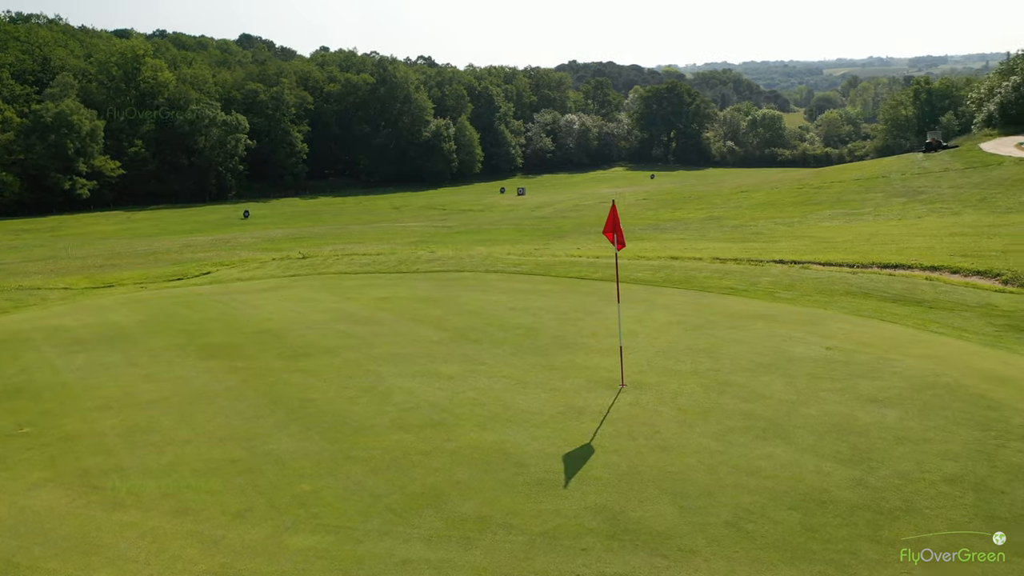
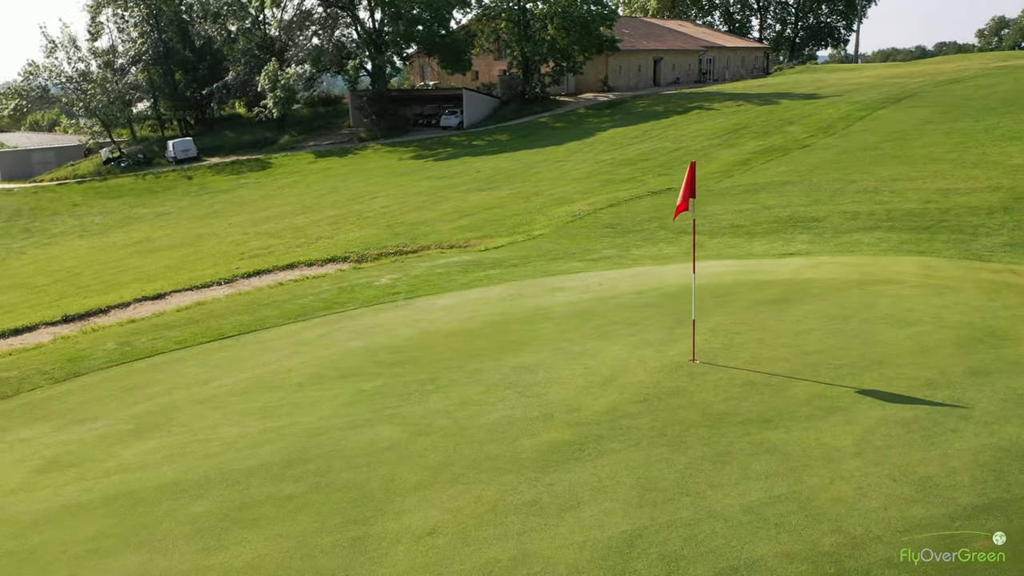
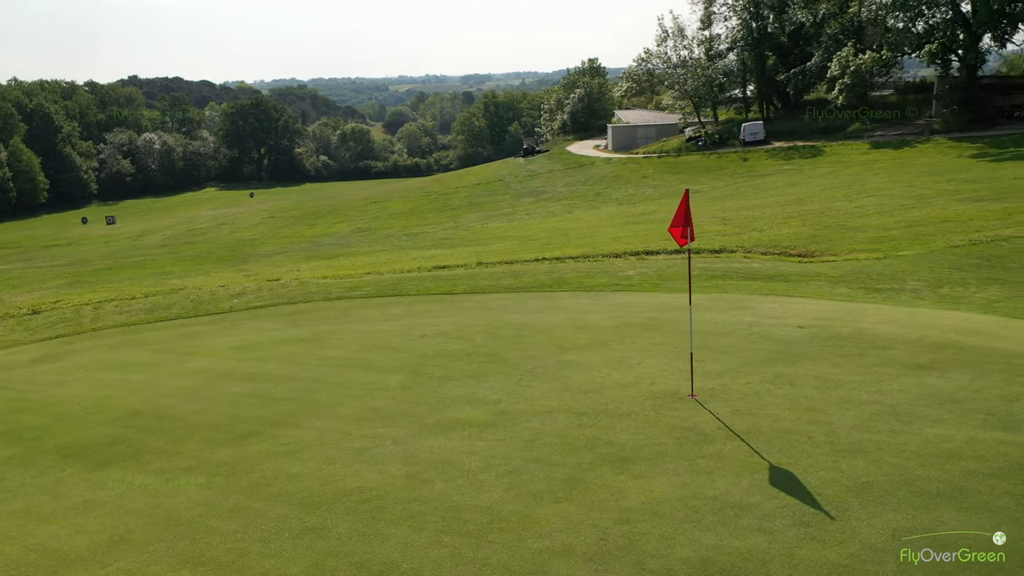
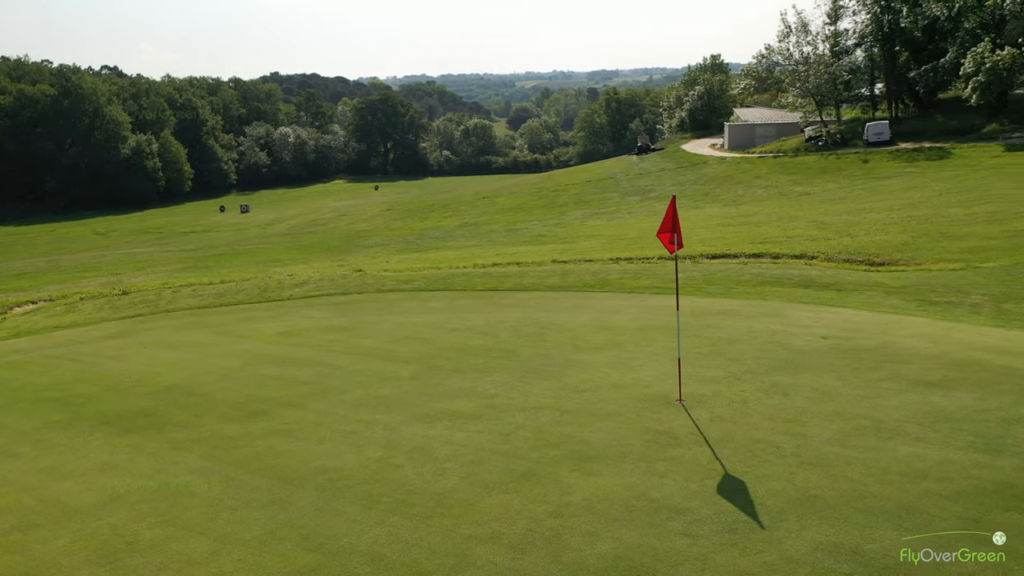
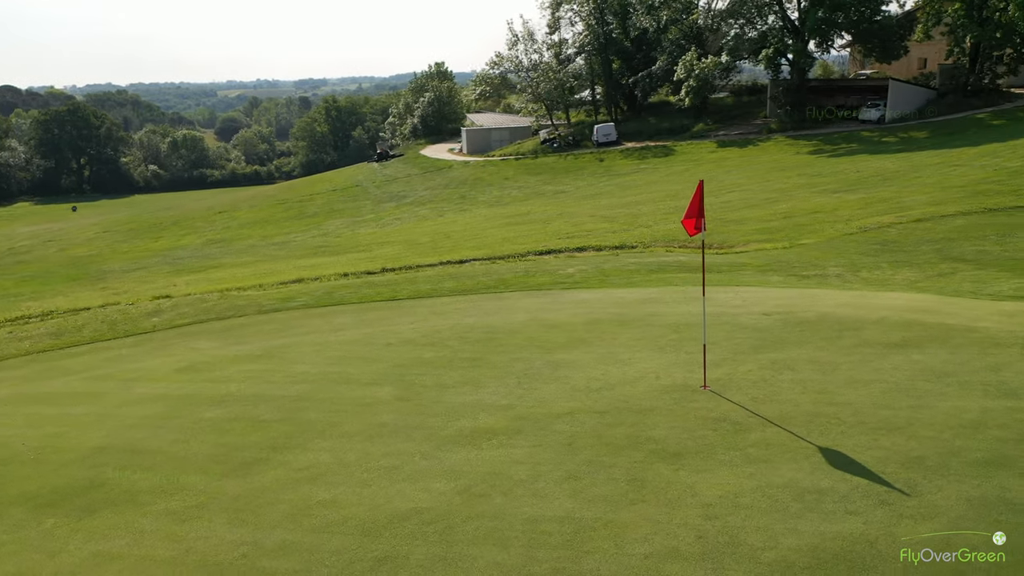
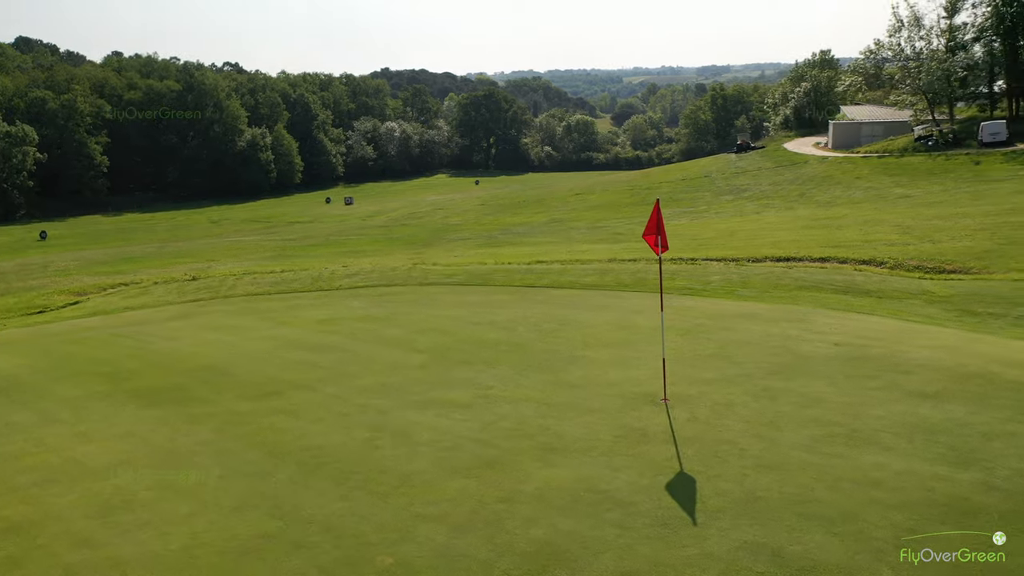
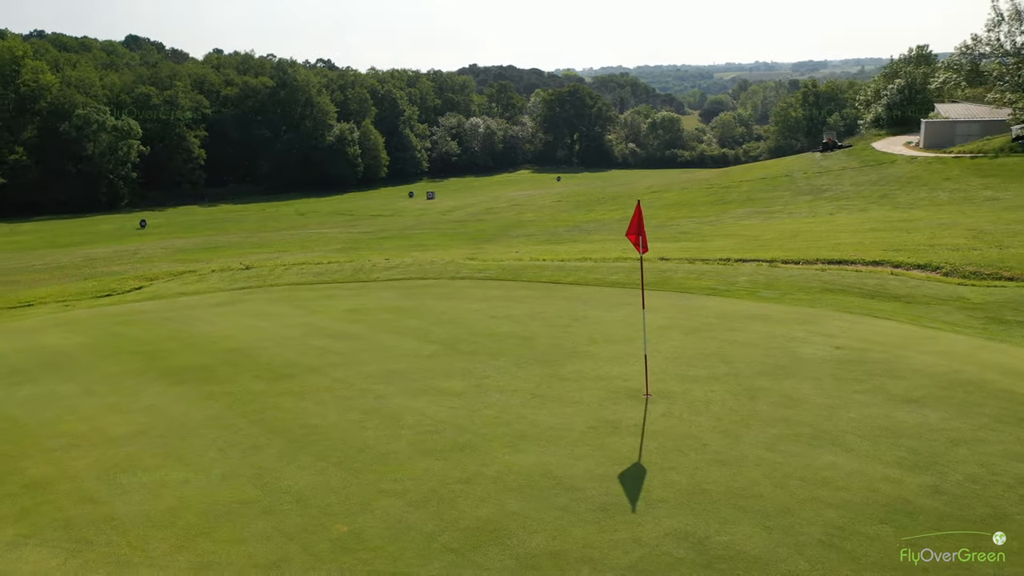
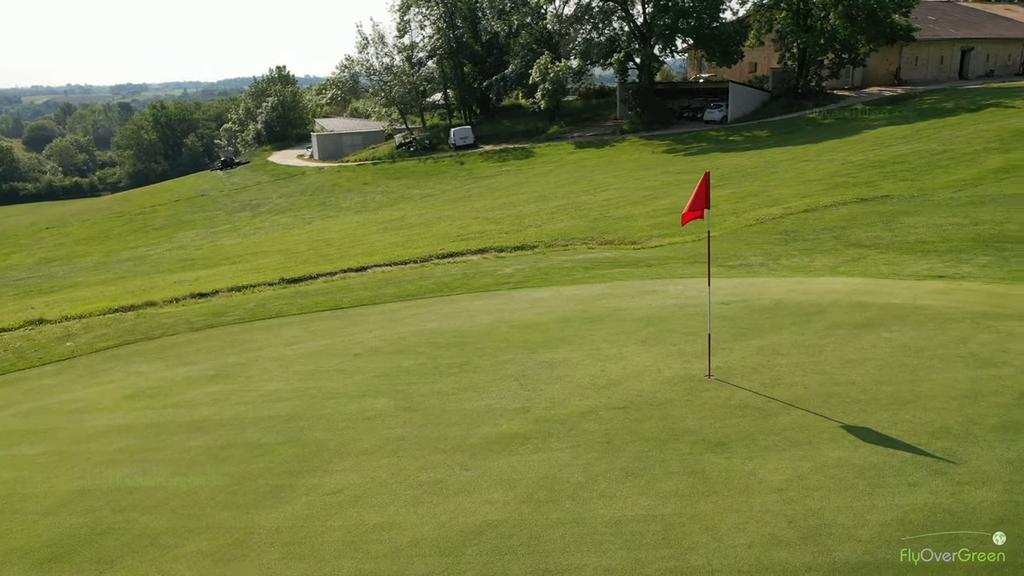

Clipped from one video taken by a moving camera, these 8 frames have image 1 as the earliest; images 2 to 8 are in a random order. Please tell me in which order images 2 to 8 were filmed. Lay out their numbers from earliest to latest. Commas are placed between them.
7, 6, 4, 3, 5, 8, 2
